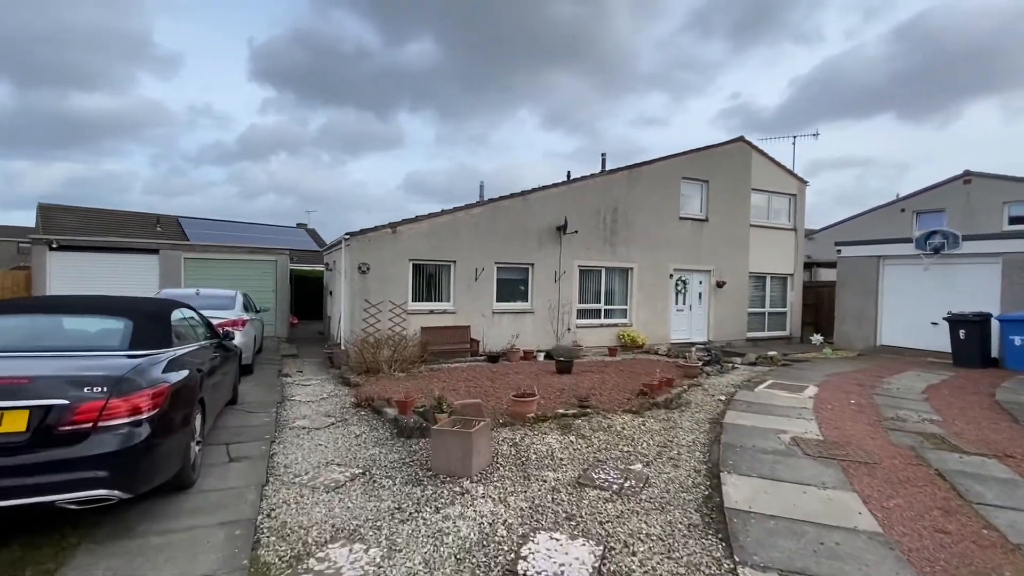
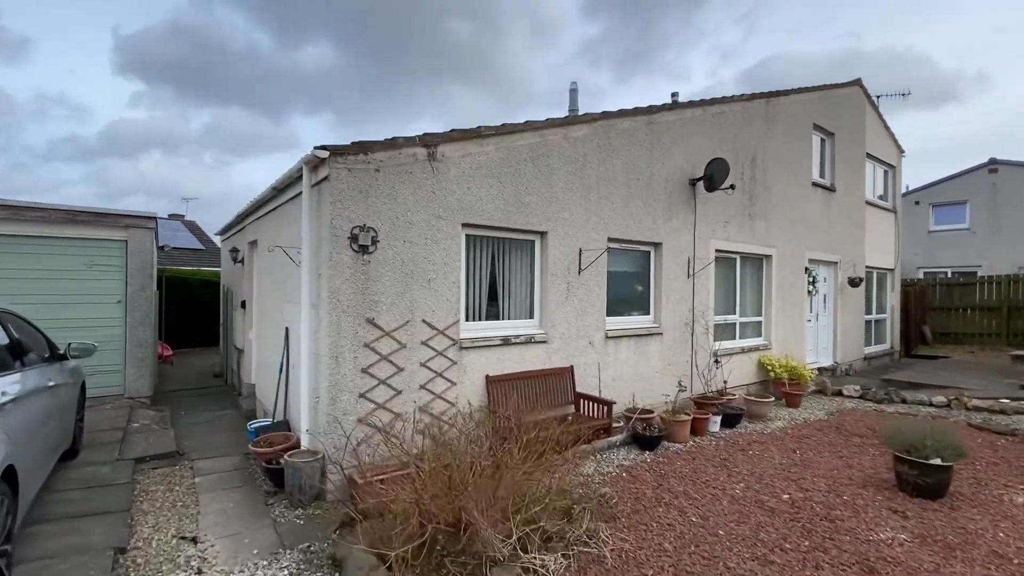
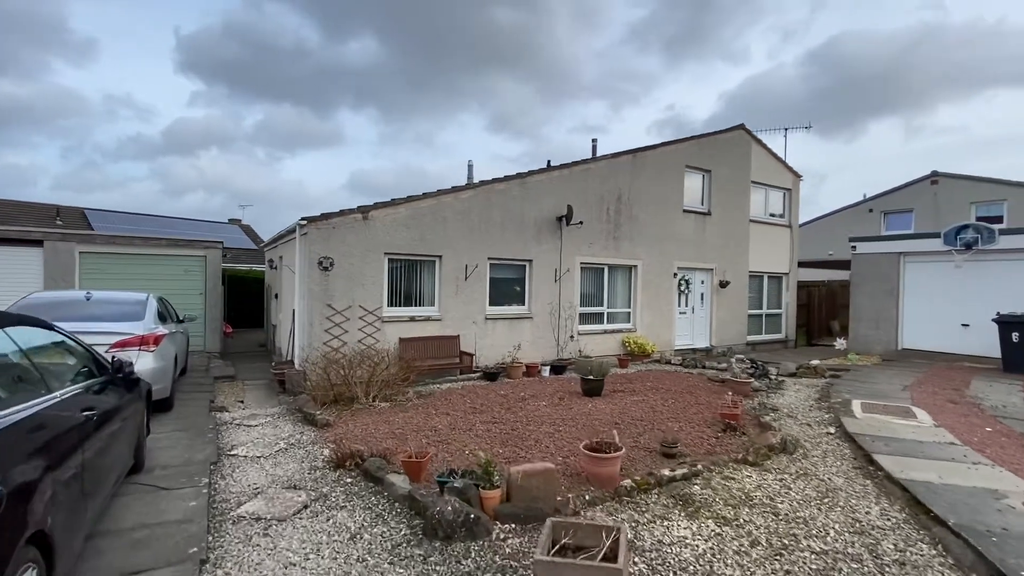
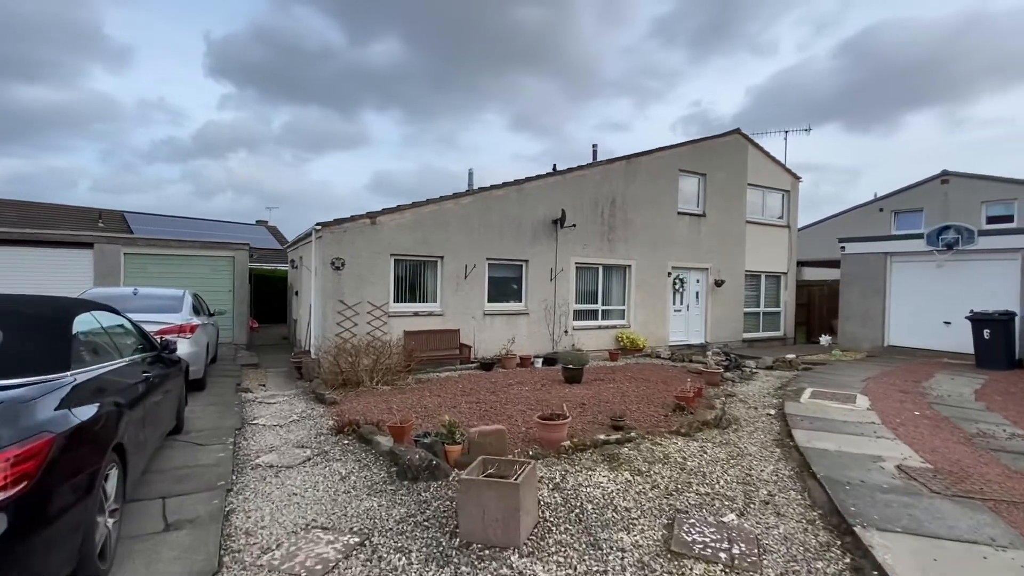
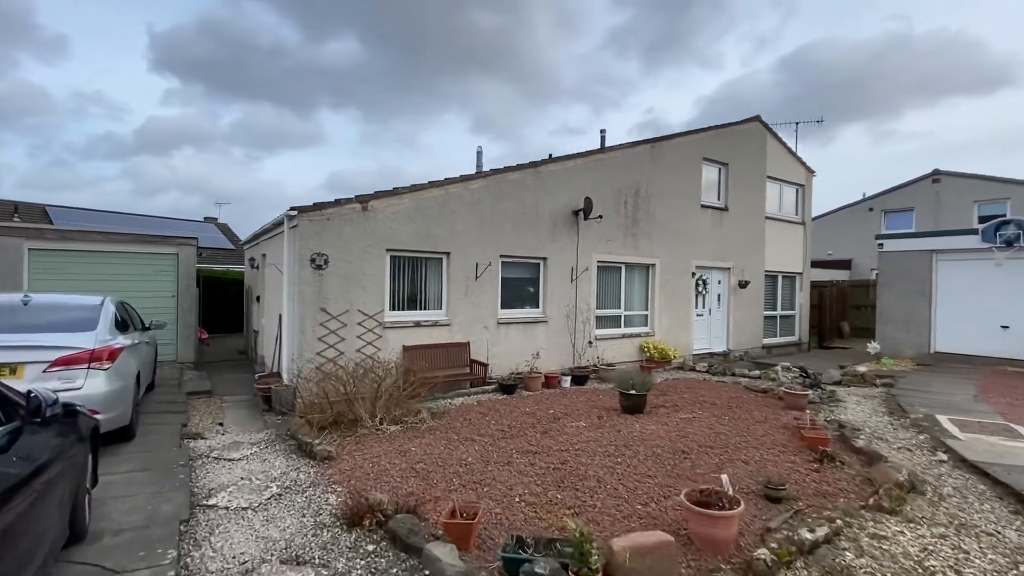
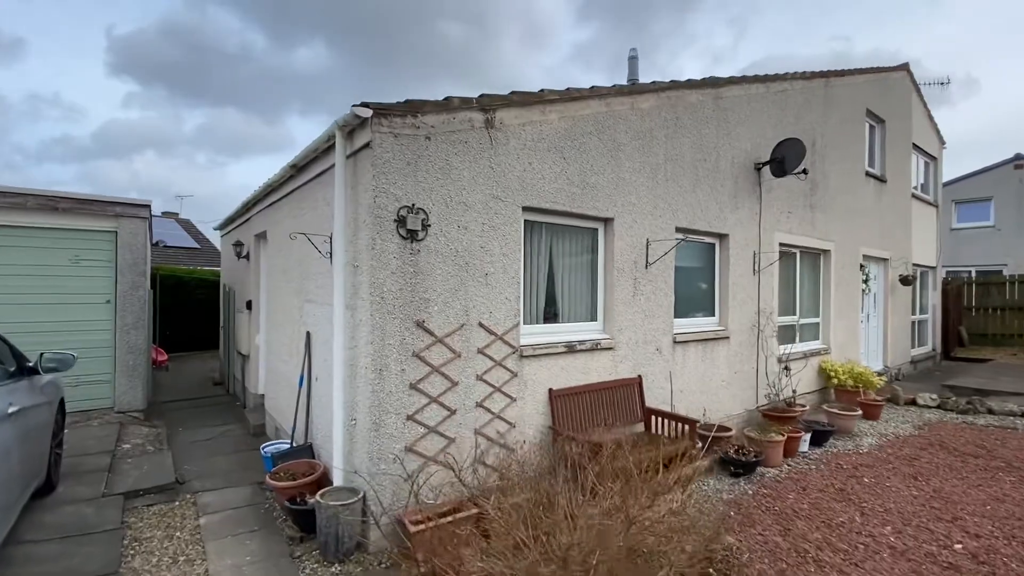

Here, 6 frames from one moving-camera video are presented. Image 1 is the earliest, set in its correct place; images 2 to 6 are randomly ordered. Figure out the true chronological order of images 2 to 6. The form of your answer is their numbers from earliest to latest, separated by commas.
4, 3, 5, 2, 6
